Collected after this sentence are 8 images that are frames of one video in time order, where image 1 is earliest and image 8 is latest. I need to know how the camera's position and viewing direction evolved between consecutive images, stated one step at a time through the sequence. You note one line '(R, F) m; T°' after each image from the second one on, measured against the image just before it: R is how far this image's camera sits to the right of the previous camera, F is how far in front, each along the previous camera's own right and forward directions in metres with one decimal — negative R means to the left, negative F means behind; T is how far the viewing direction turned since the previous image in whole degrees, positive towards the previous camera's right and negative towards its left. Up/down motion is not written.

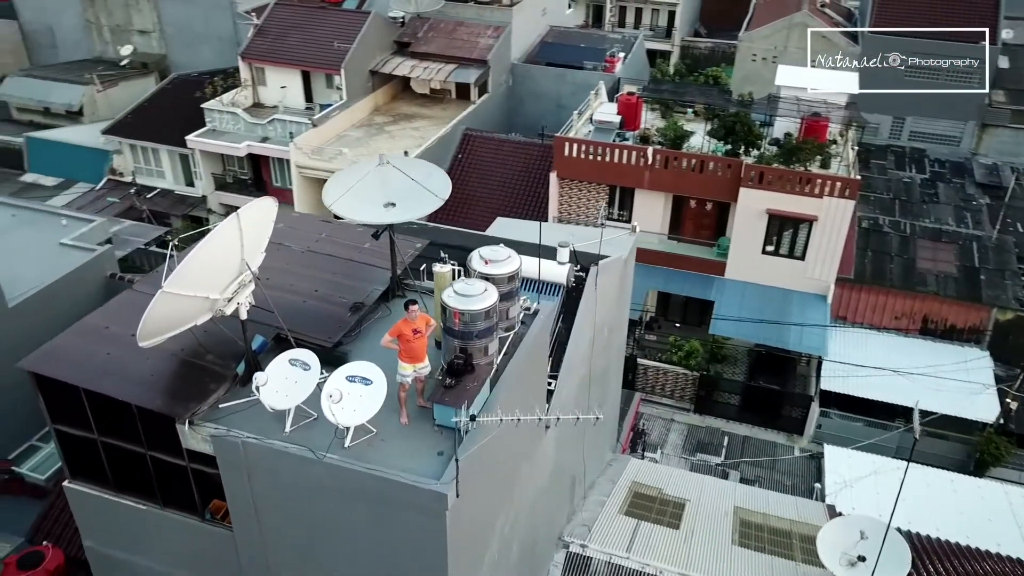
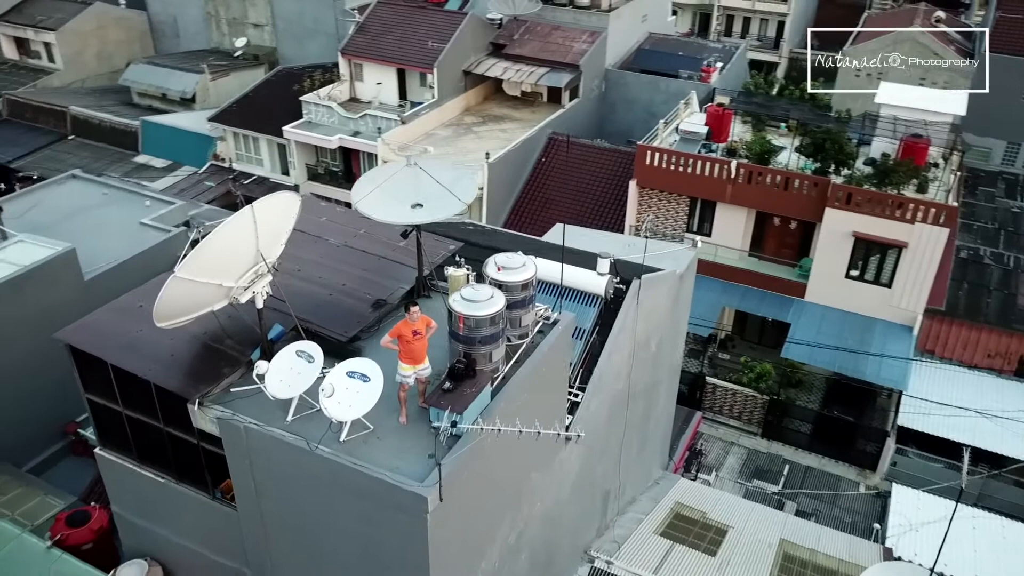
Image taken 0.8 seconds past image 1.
(+0.9, +0.1) m; -7°
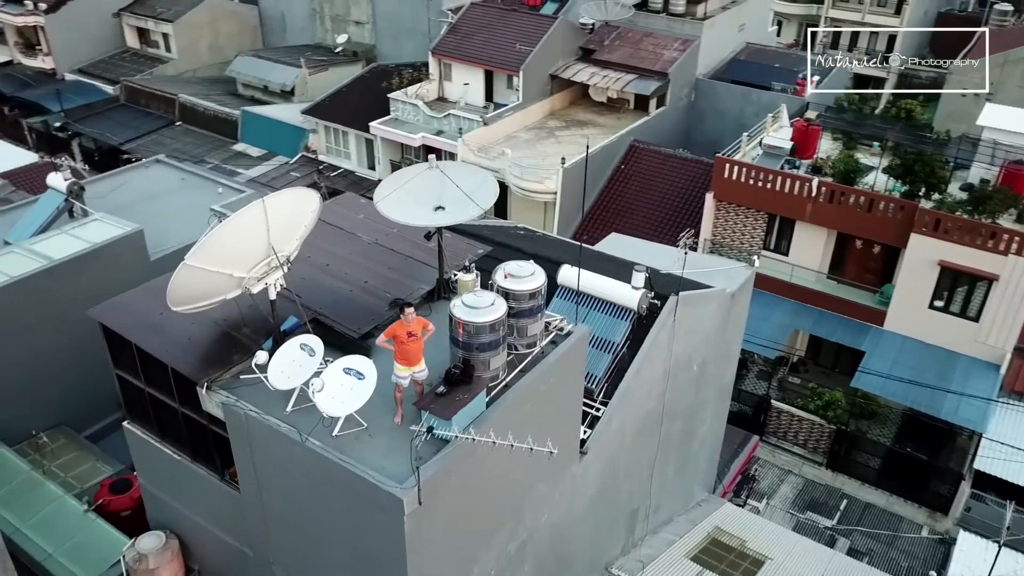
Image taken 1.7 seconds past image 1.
(+0.9, +0.1) m; -7°
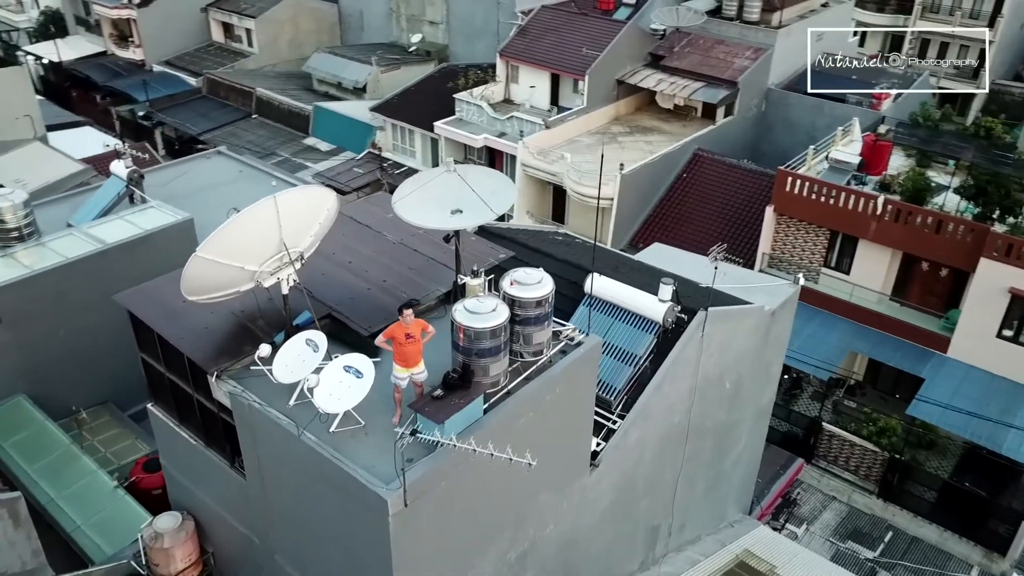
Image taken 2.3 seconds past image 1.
(+0.7, +0.1) m; -5°
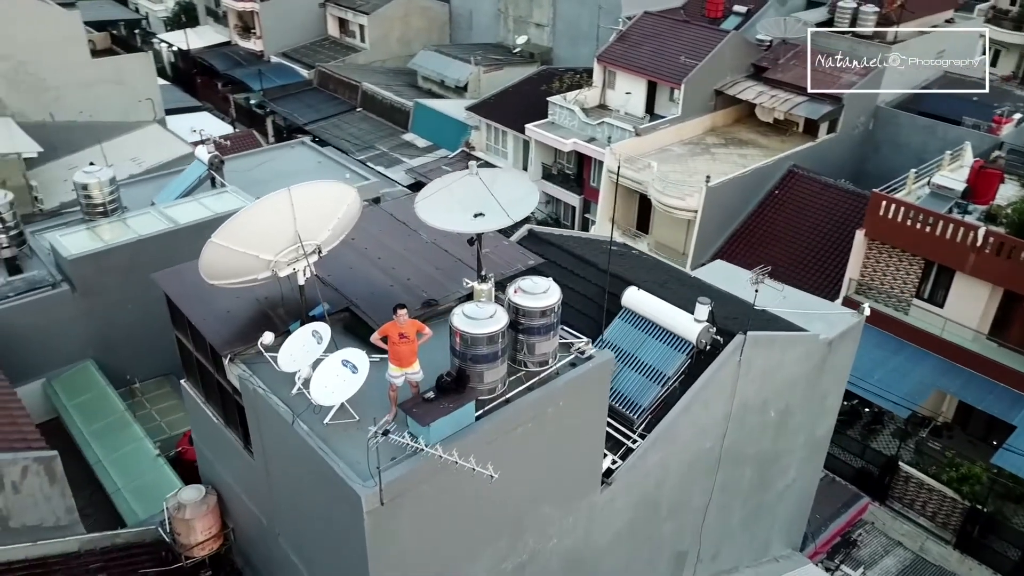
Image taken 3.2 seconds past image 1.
(+1.0, +0.2) m; -7°
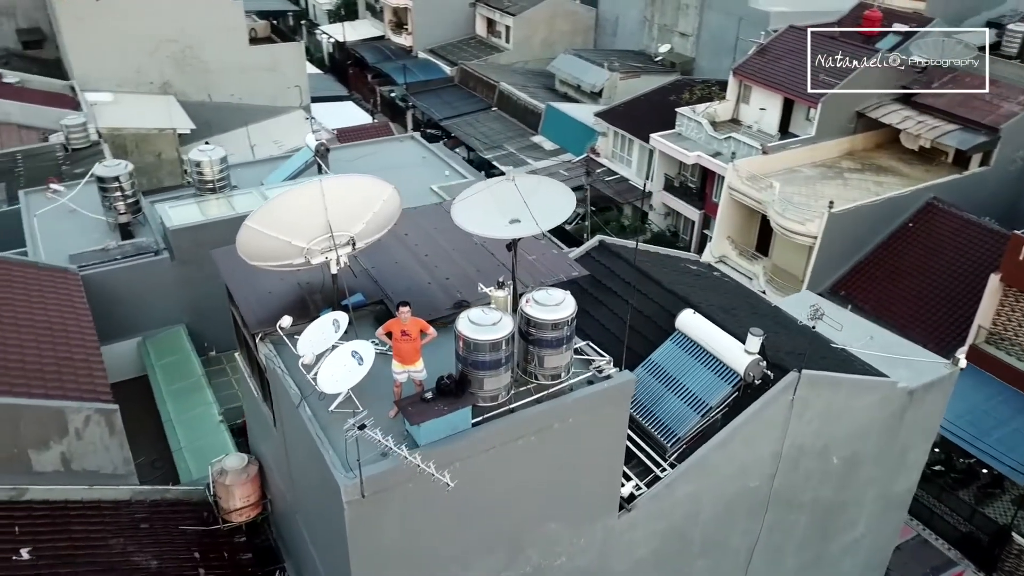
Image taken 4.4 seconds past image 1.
(+1.3, +0.2) m; -10°
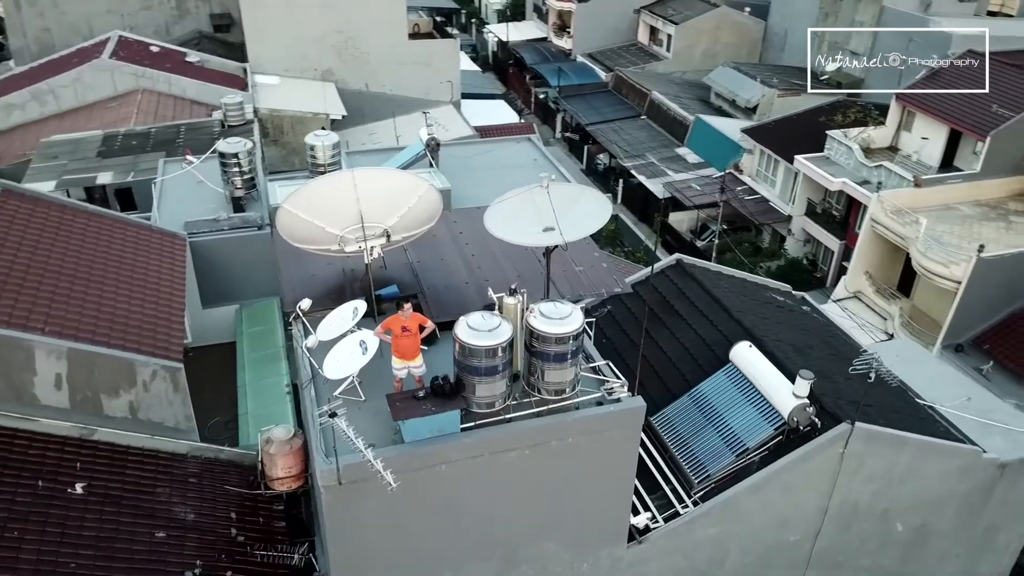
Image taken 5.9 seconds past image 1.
(+1.4, +0.3) m; -11°
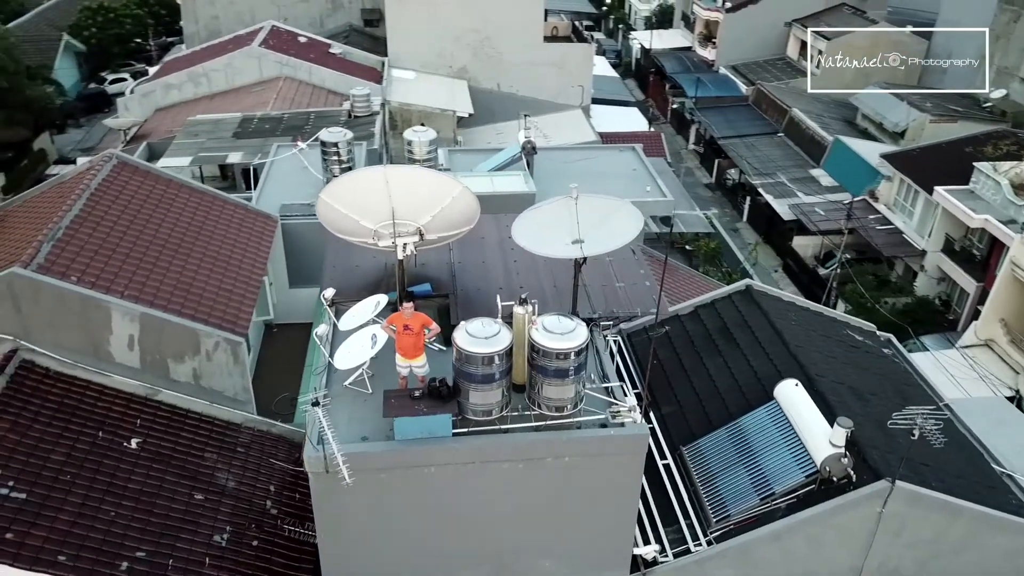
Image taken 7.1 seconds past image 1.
(+1.3, +0.2) m; -10°
